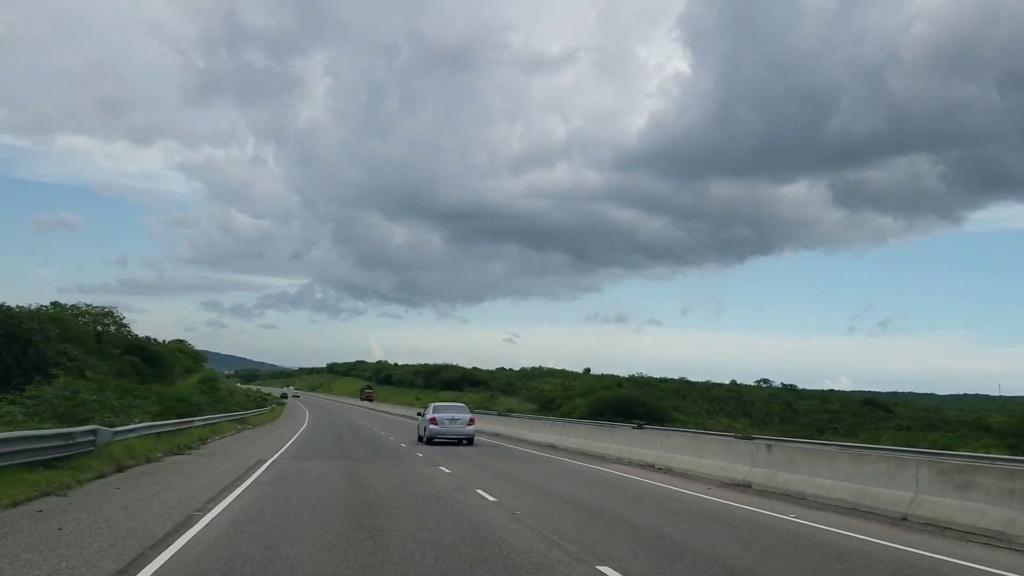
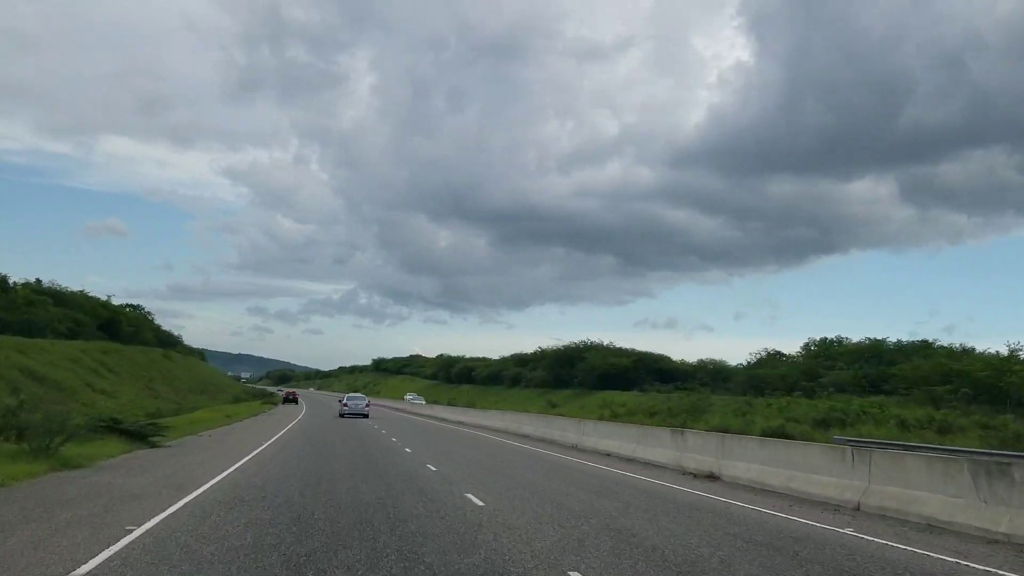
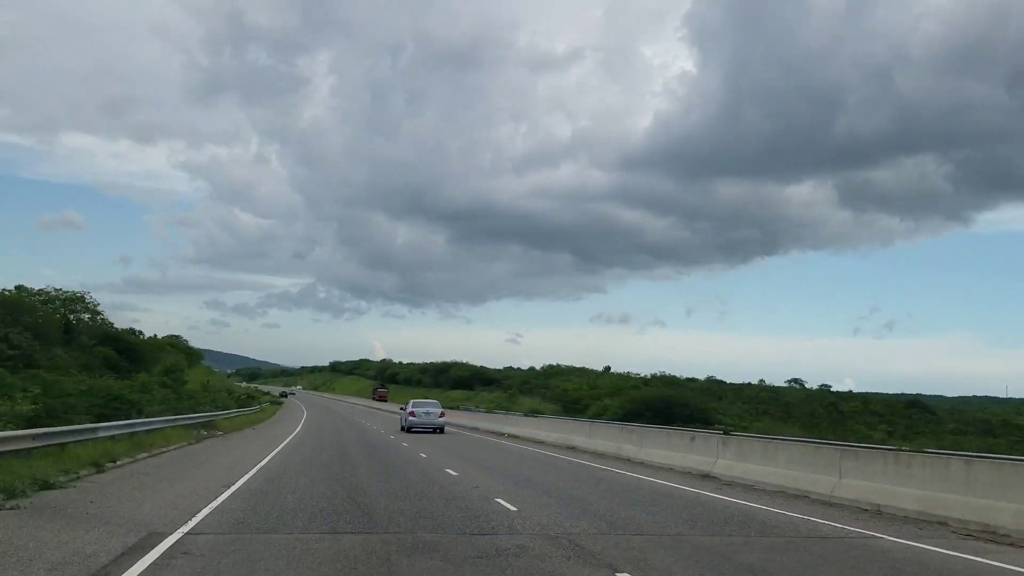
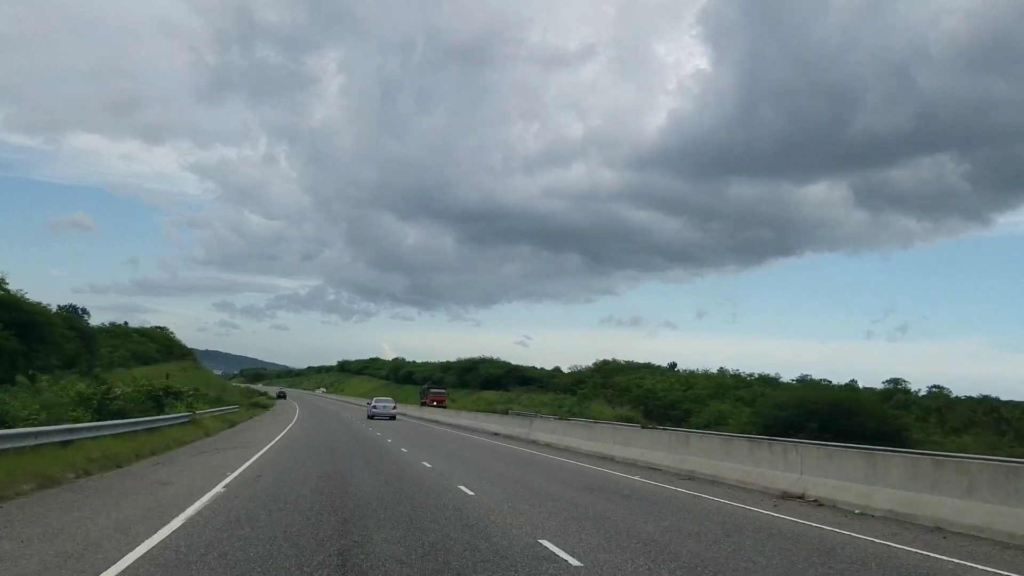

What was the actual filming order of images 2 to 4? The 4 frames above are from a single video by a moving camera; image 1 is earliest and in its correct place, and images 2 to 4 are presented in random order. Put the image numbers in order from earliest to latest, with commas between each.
3, 4, 2
